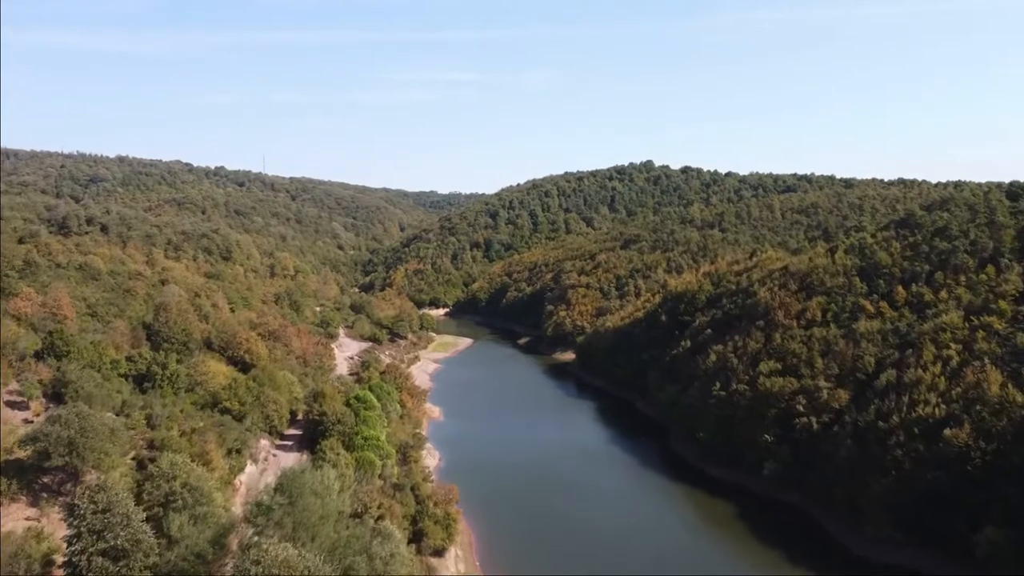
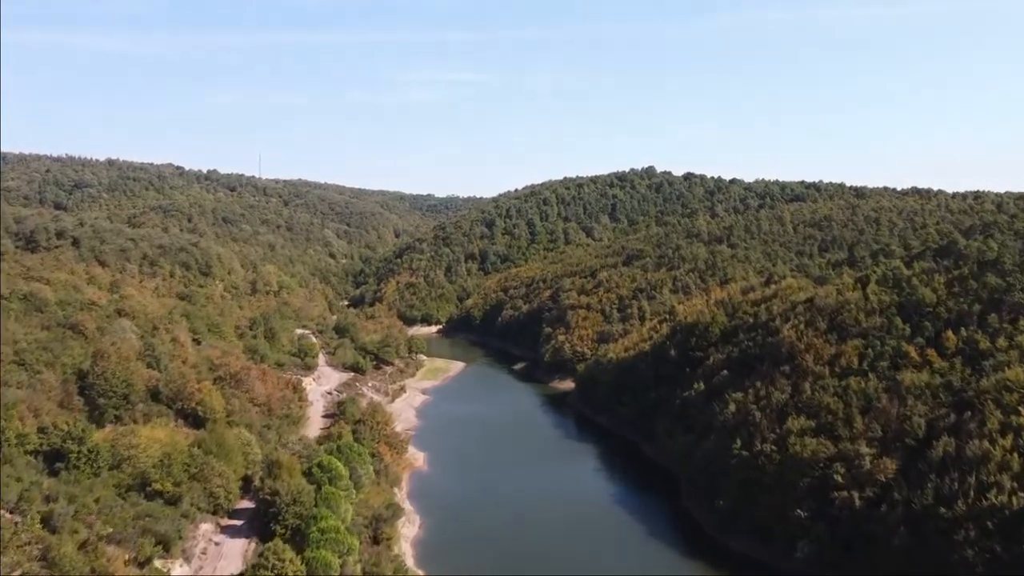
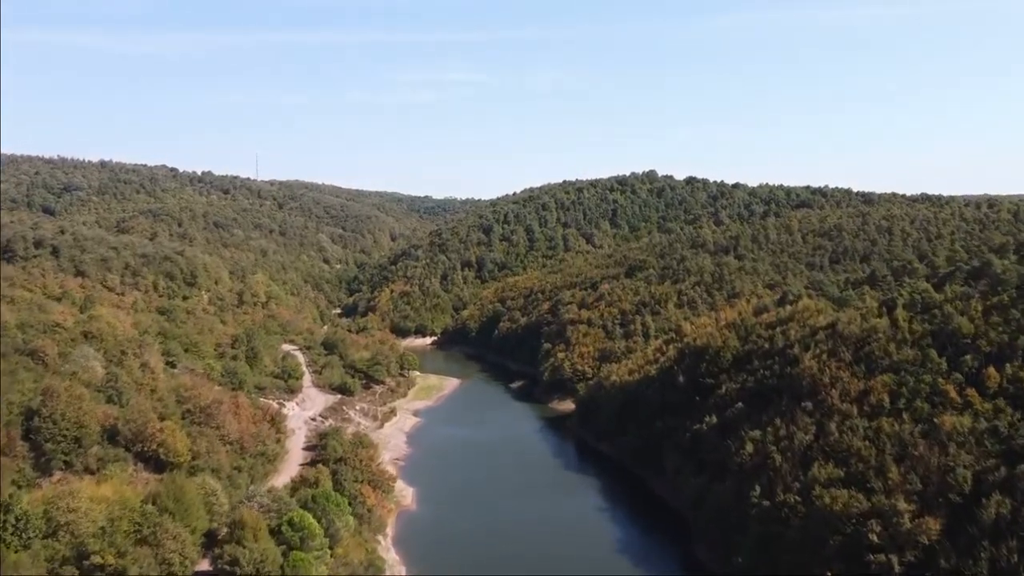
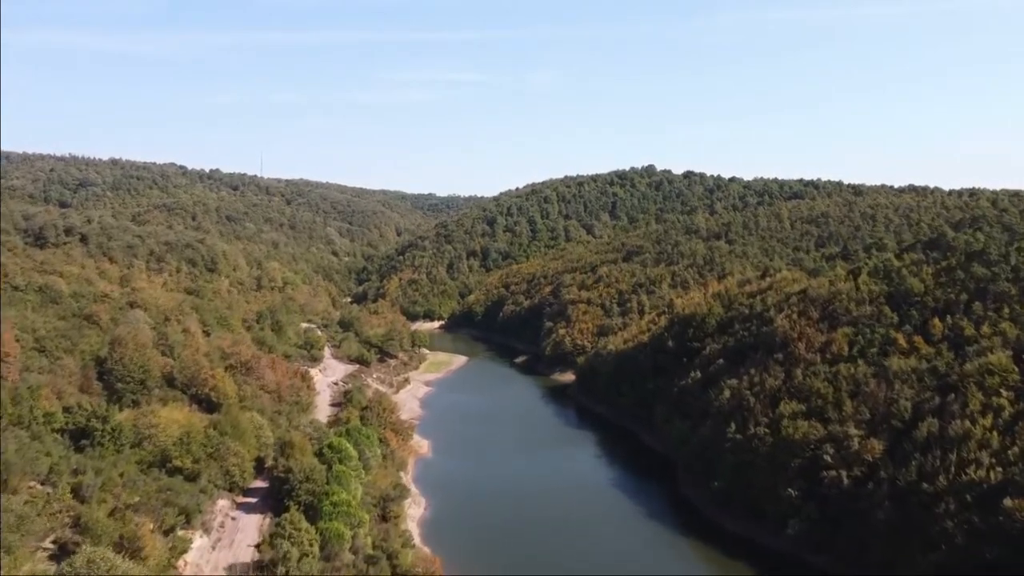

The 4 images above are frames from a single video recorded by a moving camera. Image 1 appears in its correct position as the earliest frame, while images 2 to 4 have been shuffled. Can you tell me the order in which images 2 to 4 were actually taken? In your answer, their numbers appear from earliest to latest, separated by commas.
4, 2, 3
